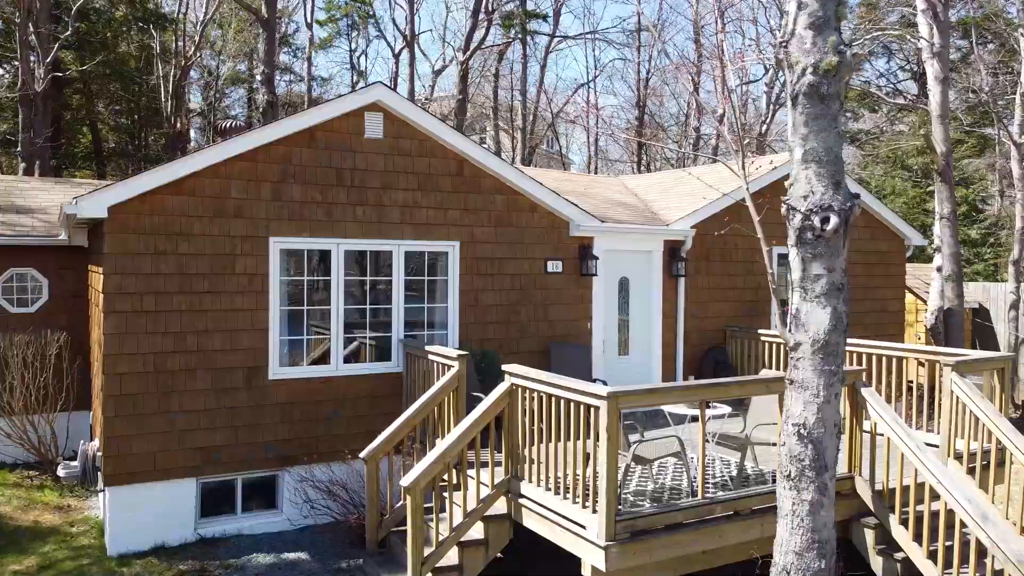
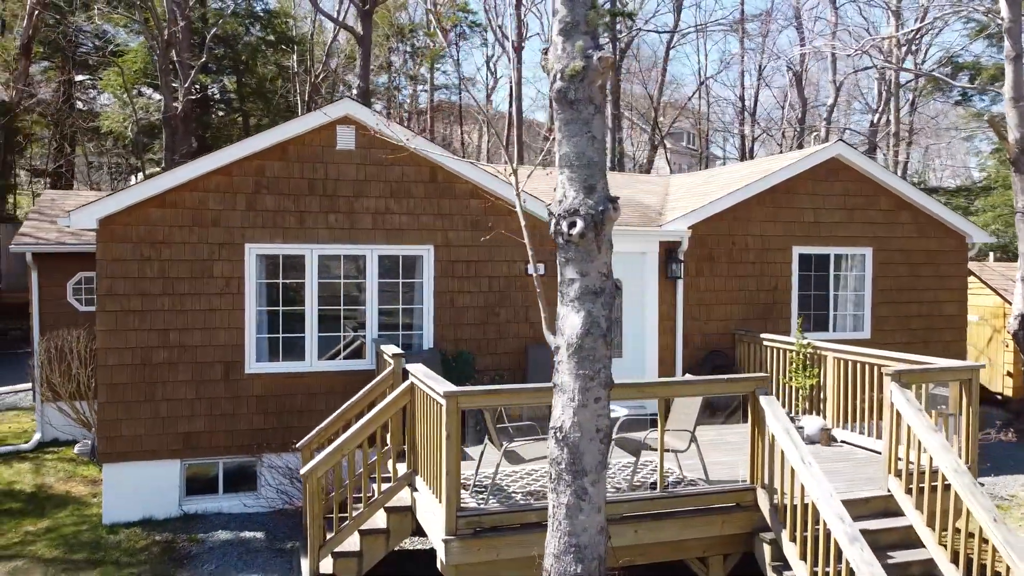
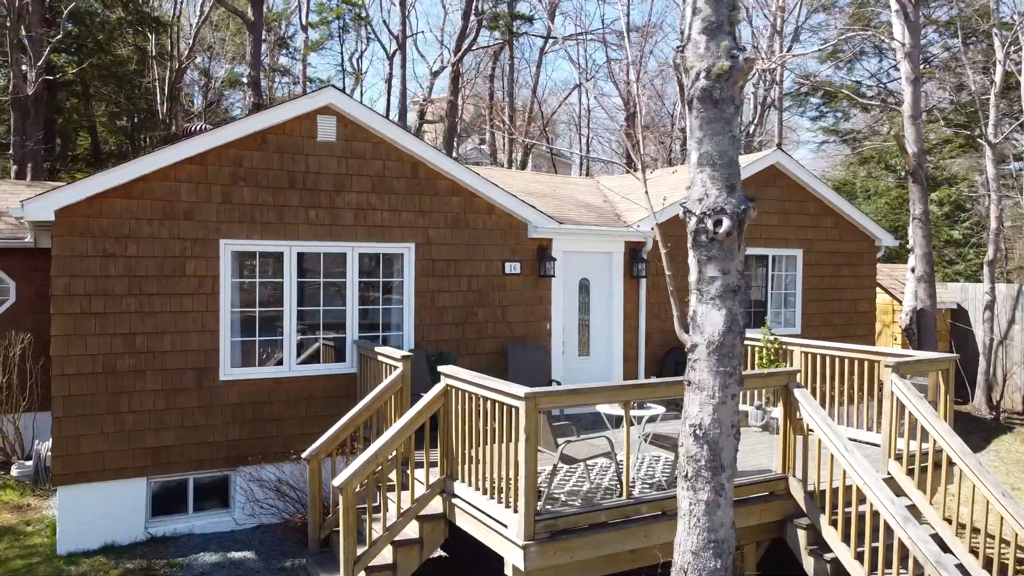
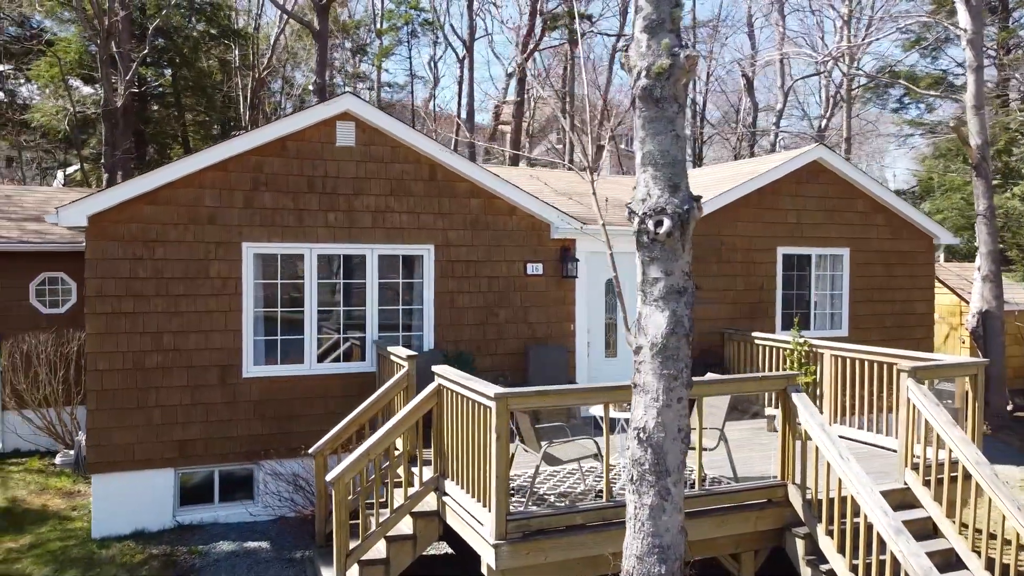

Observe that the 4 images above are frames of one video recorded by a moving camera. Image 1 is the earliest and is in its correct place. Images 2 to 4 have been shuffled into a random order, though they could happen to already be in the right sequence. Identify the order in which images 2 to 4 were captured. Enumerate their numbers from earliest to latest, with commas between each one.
3, 4, 2
